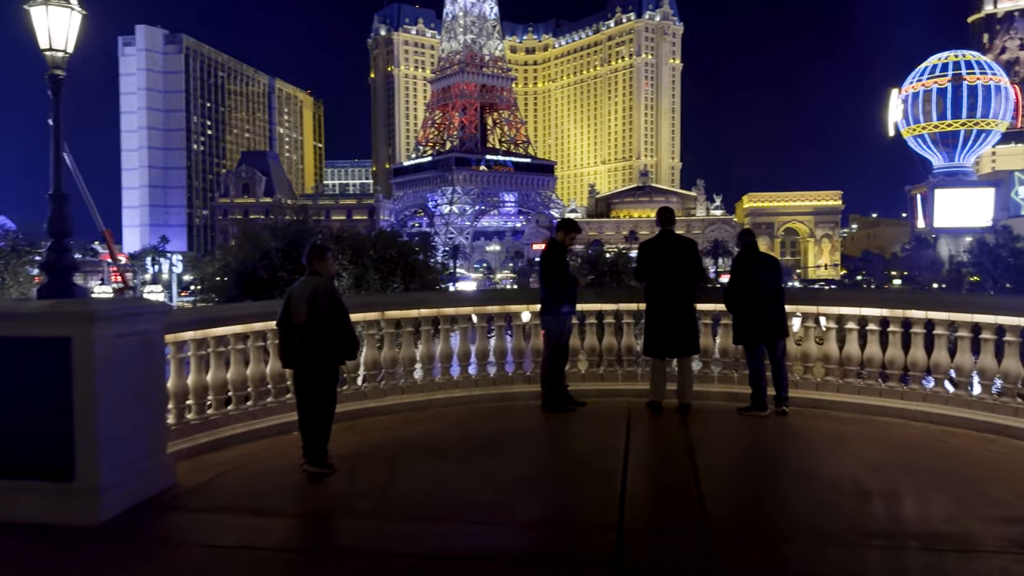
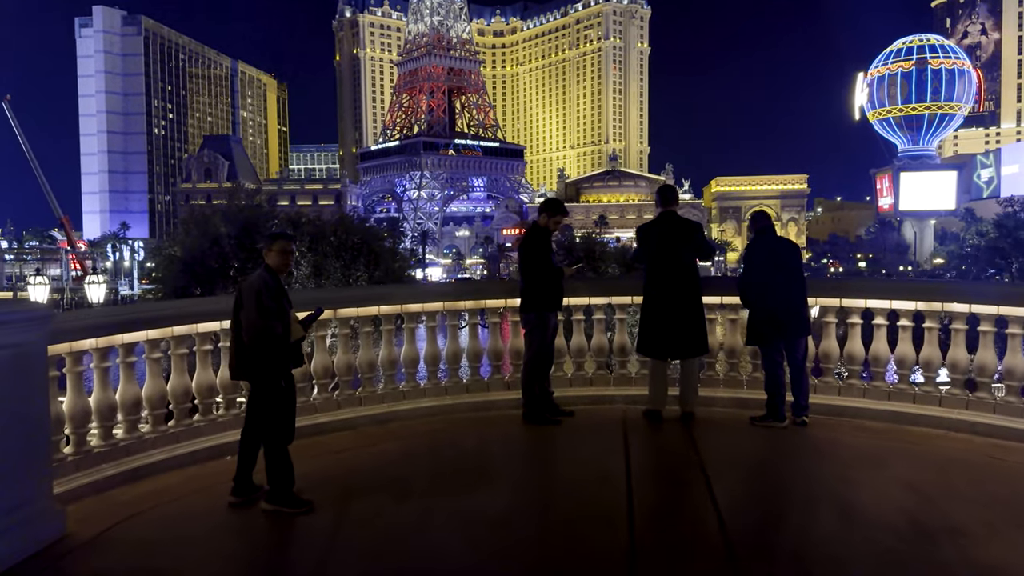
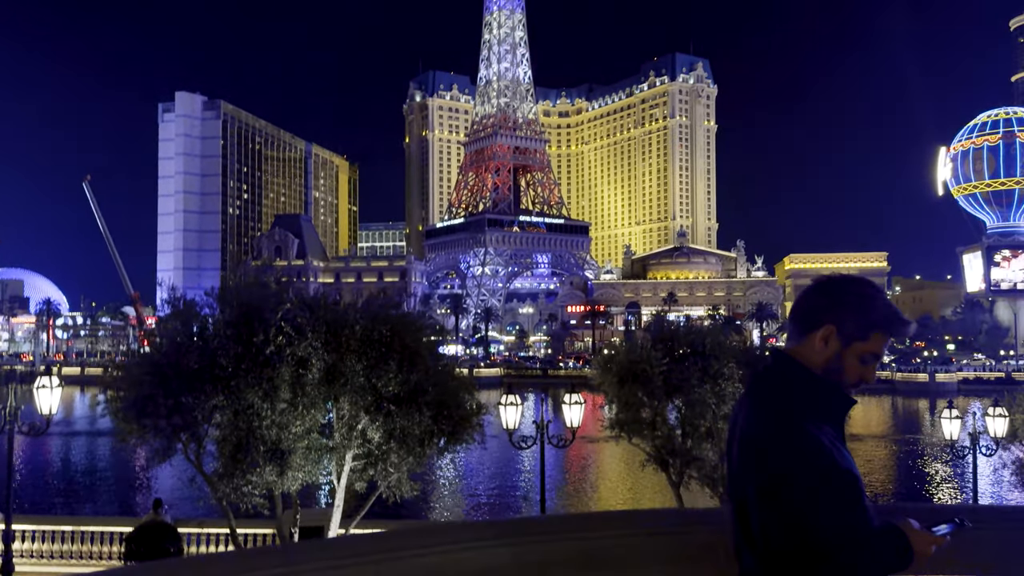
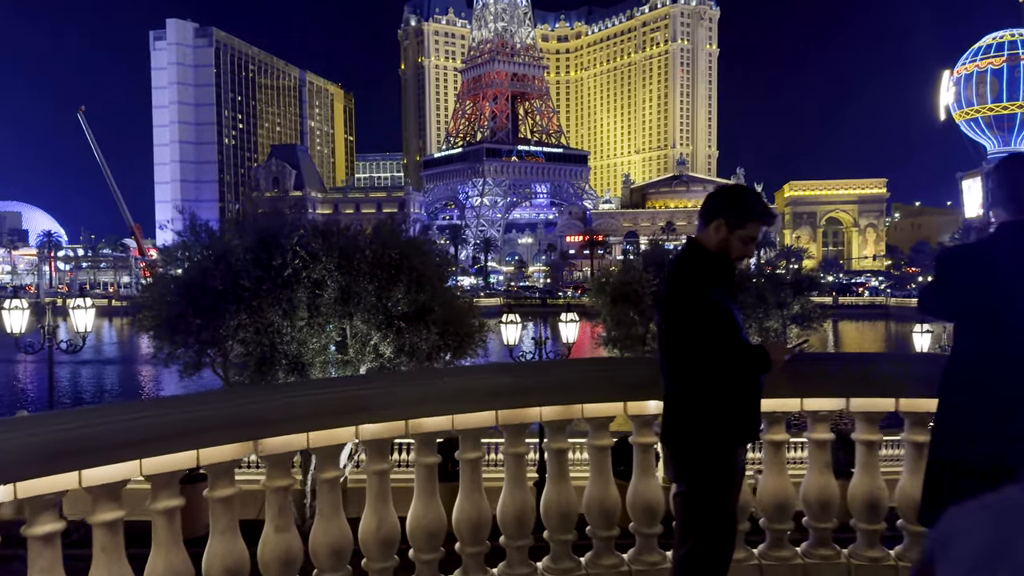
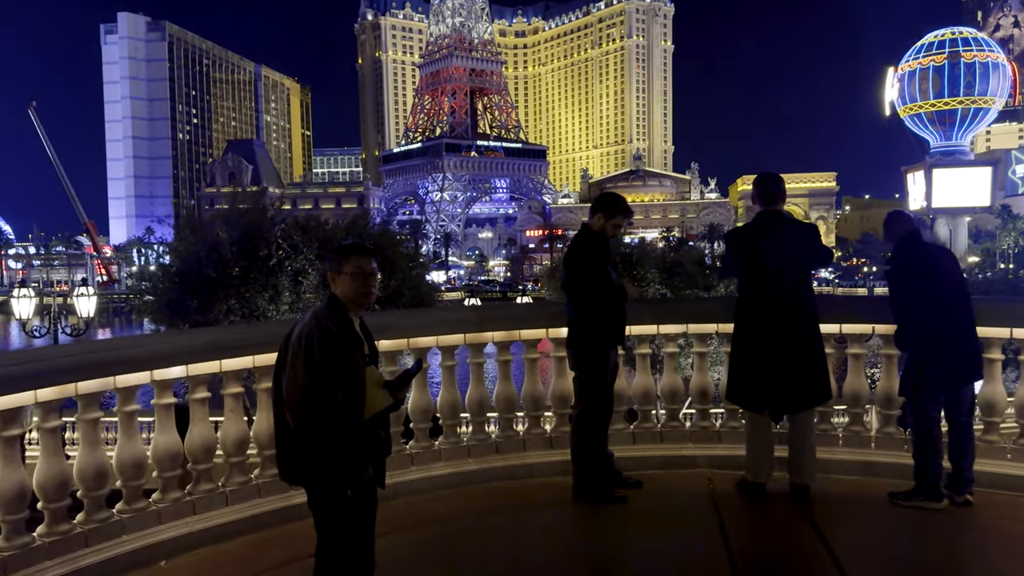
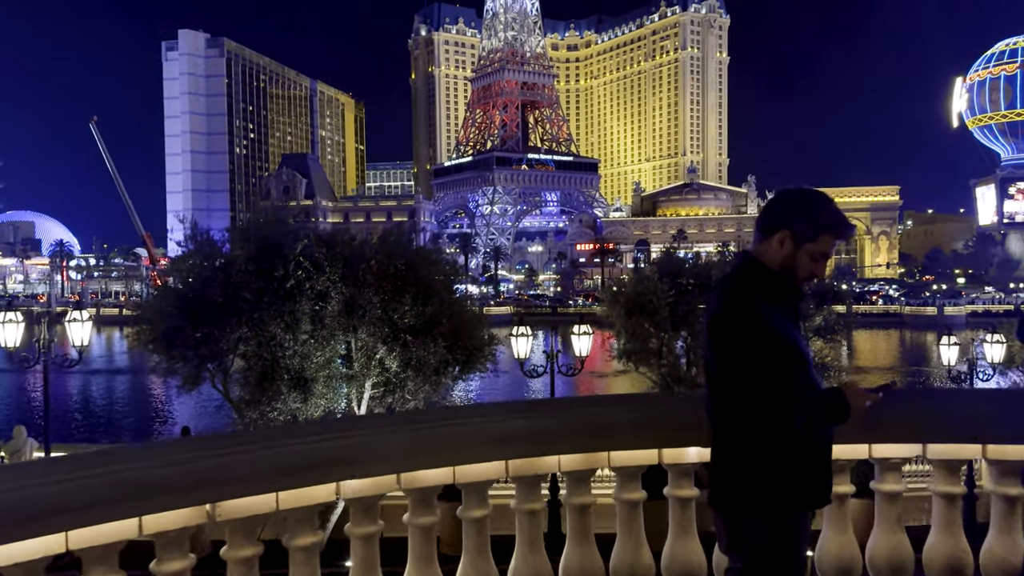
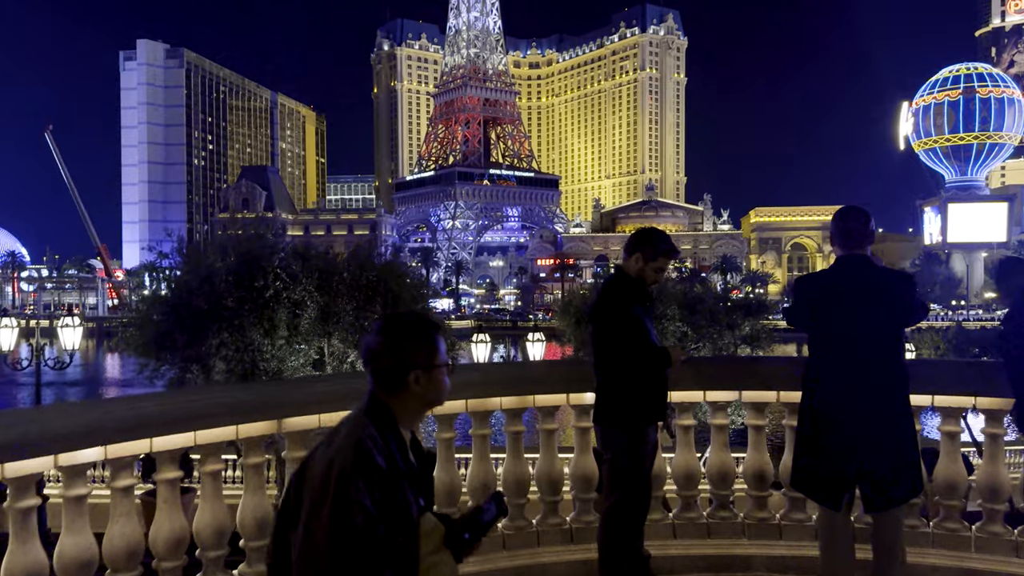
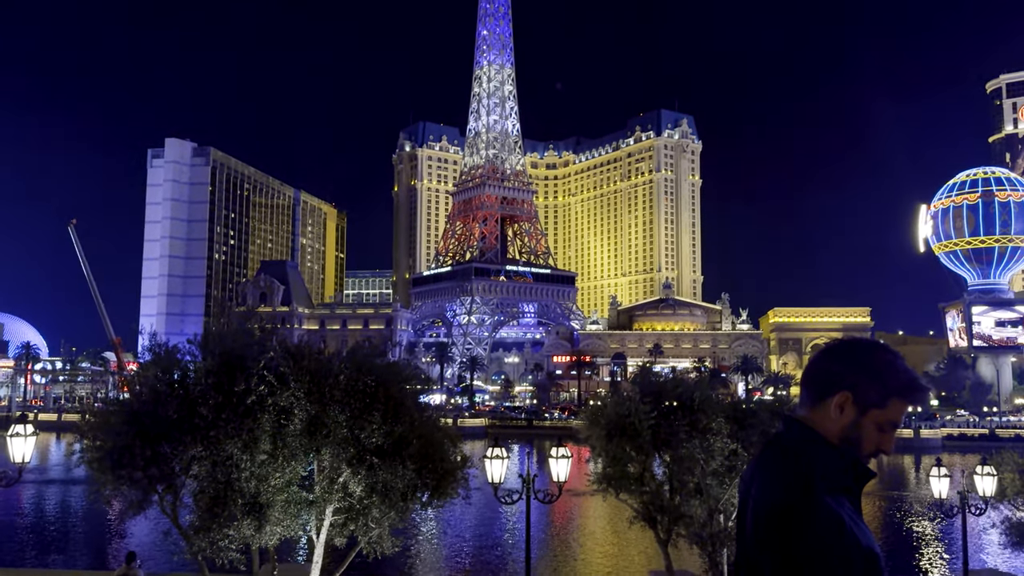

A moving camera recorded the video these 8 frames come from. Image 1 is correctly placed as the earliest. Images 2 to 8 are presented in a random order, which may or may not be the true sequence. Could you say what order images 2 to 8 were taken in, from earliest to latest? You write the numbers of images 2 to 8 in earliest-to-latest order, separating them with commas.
2, 5, 7, 4, 6, 3, 8
